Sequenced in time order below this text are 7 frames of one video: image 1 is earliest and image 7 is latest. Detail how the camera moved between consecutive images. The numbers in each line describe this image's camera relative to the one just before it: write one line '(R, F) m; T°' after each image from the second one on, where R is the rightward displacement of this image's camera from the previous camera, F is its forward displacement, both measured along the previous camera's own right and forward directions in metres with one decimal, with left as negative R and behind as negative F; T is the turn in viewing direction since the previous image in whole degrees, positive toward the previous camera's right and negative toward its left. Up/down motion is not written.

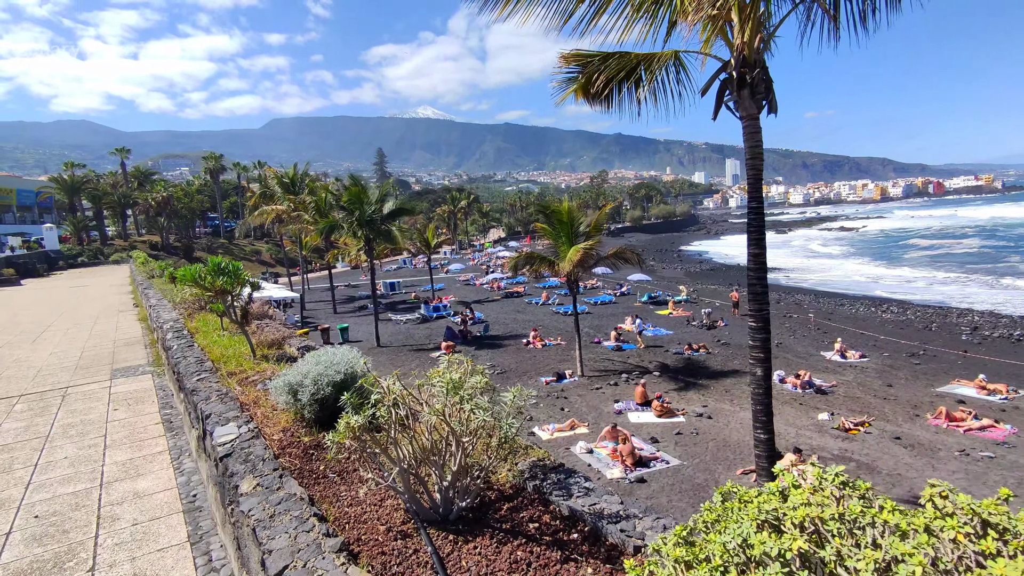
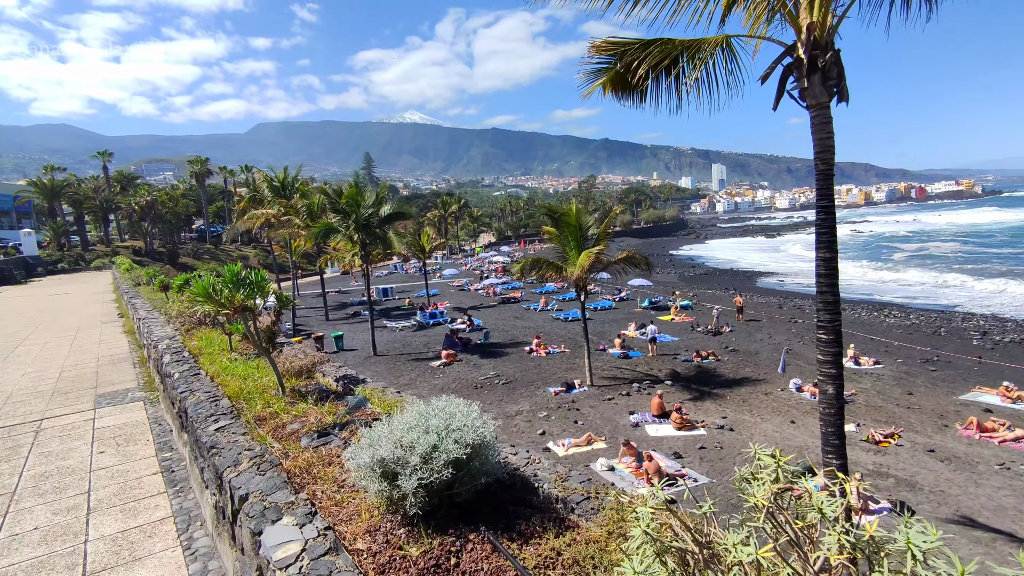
(-0.5, +0.6) m; +1°
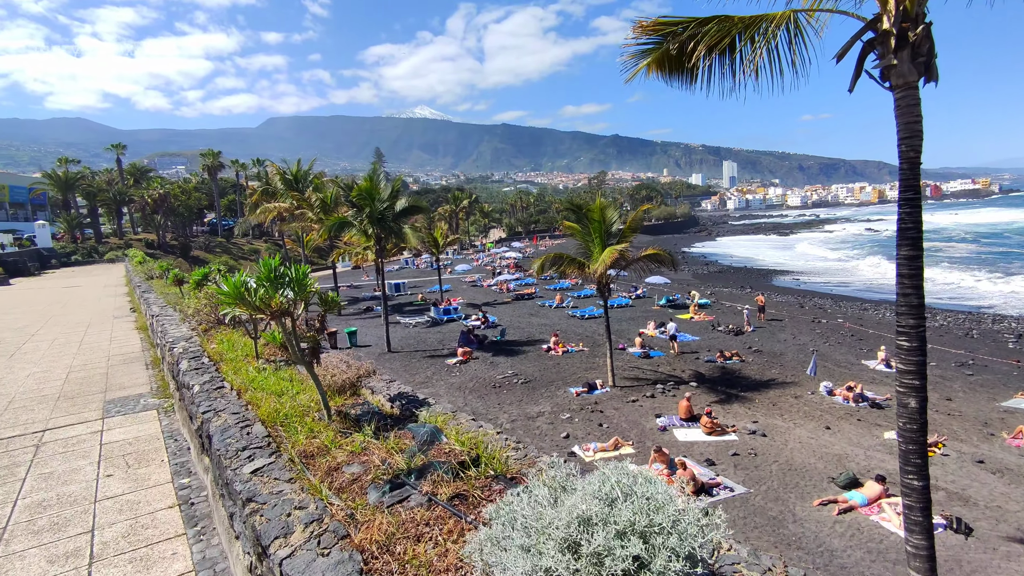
(-0.3, +0.4) m; -1°
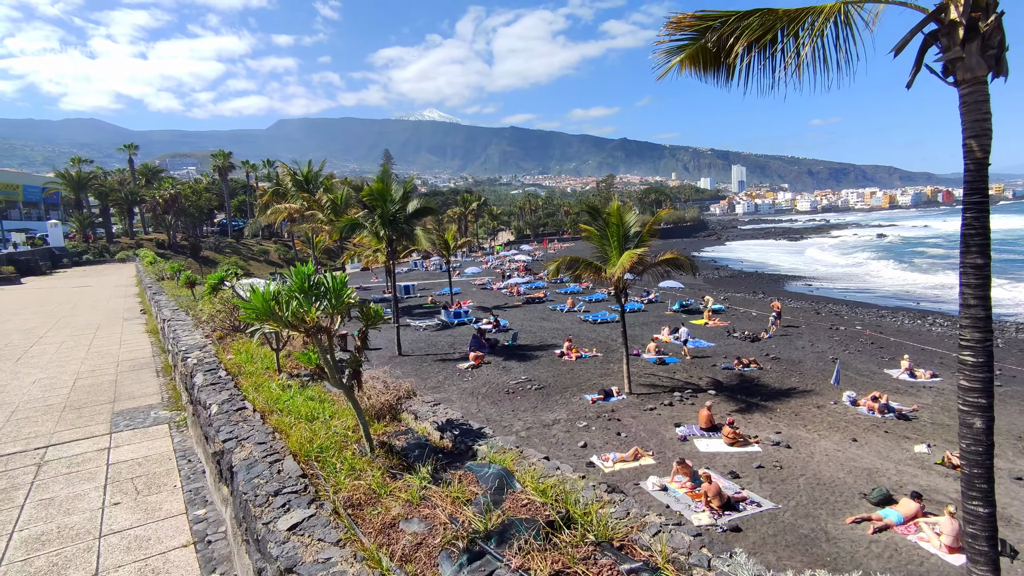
(-0.2, +0.2) m; -1°
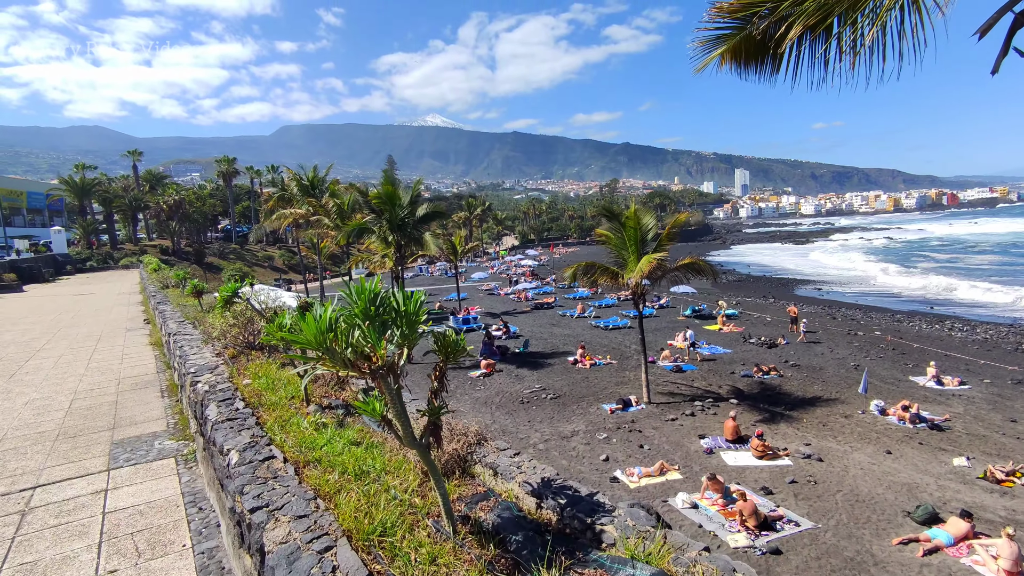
(-0.3, +0.3) m; 0°
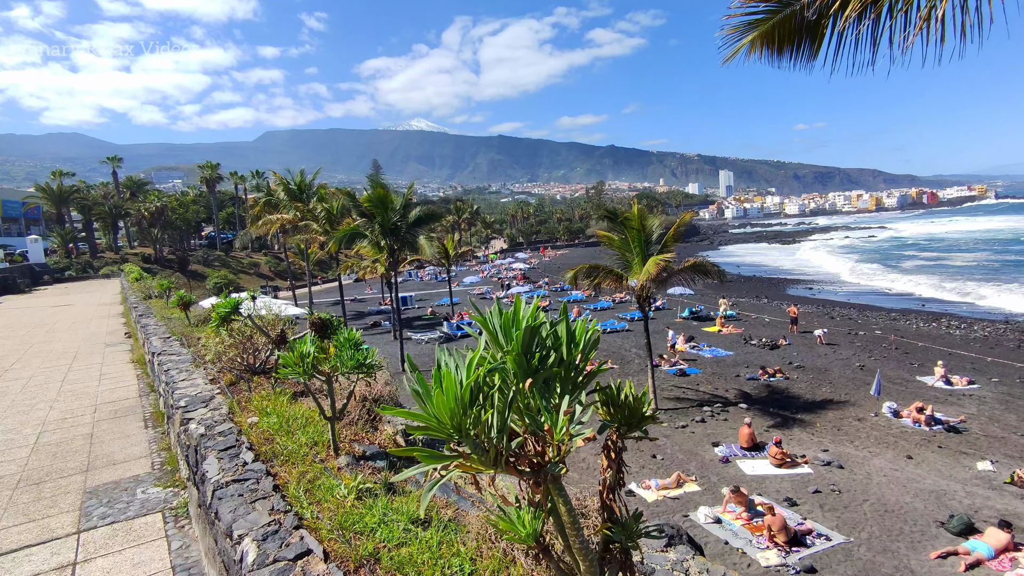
(-0.3, +0.4) m; +1°
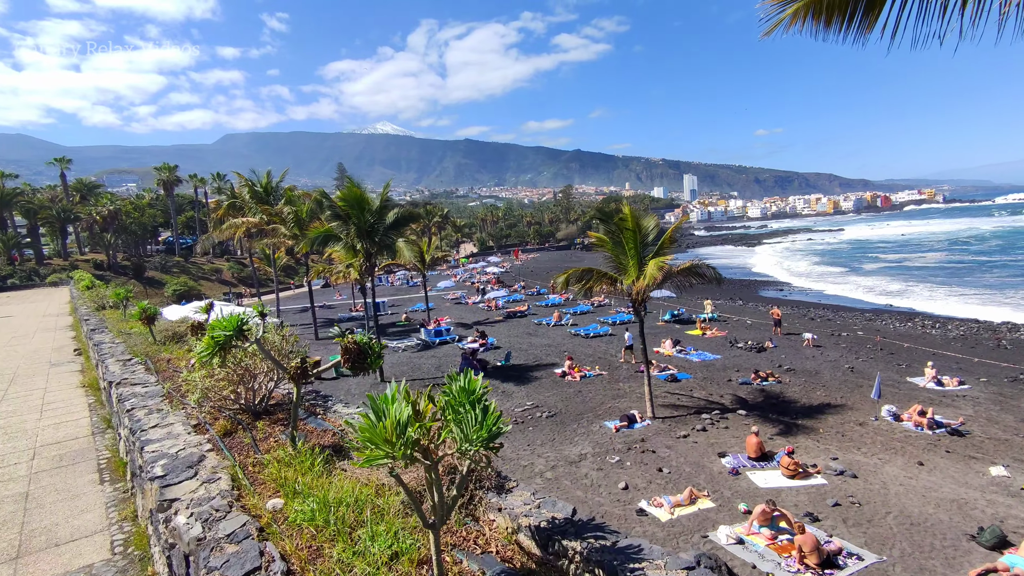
(-0.4, +0.7) m; +3°
